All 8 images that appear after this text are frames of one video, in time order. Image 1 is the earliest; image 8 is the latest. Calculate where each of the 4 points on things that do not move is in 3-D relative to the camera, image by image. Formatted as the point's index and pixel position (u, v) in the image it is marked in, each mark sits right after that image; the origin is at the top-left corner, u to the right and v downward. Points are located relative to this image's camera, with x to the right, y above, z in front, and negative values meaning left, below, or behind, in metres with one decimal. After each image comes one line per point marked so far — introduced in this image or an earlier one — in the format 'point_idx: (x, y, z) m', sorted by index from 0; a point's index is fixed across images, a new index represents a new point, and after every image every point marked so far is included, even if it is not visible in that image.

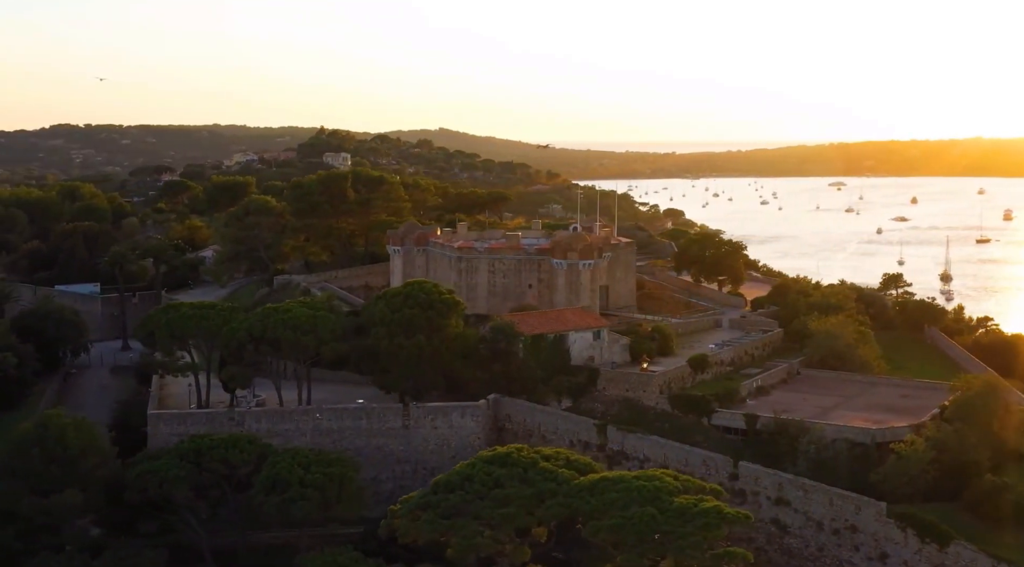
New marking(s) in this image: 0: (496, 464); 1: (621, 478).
0: (-0.3, -3.3, +18.4) m
1: (+1.9, -3.4, +17.5) m
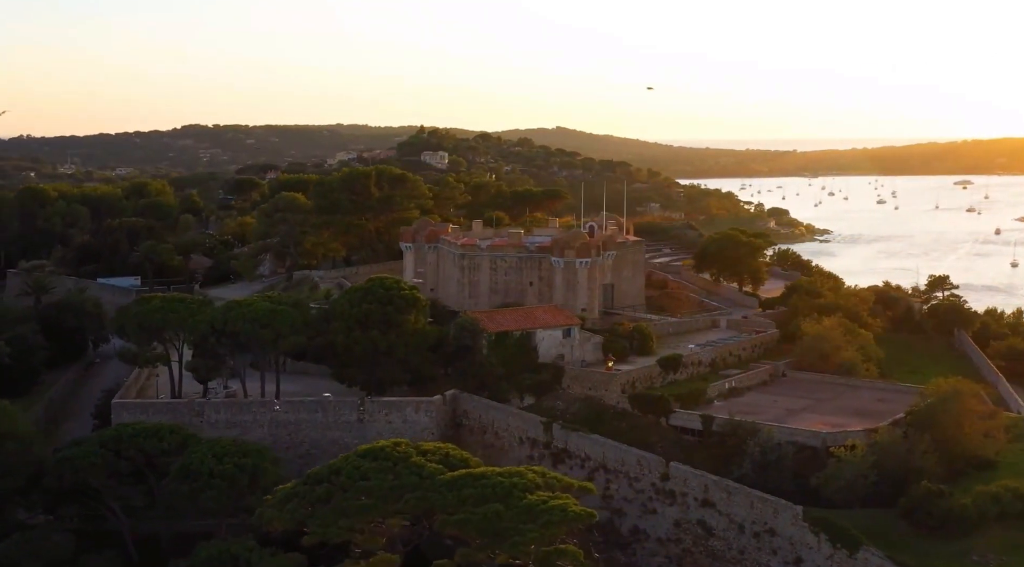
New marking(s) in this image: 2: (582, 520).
0: (-2.6, -3.2, +18.6) m
1: (-0.5, -3.3, +17.5) m
2: (+1.1, -3.8, +16.1) m
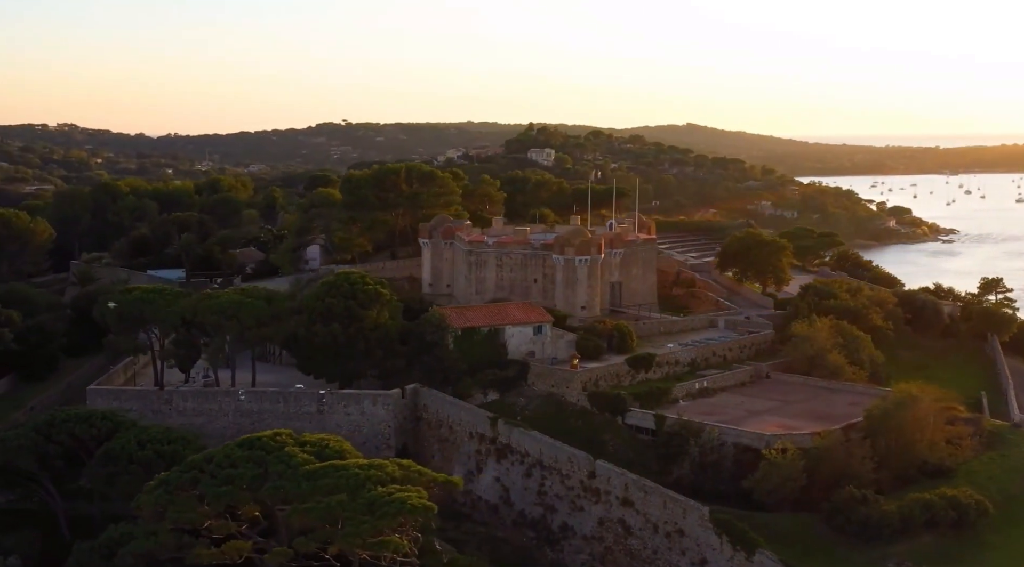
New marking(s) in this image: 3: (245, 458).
0: (-5.0, -3.1, +19.1) m
1: (-3.0, -3.3, +17.9) m
2: (-1.5, -3.7, +16.3) m
3: (-4.9, -3.2, +18.6) m
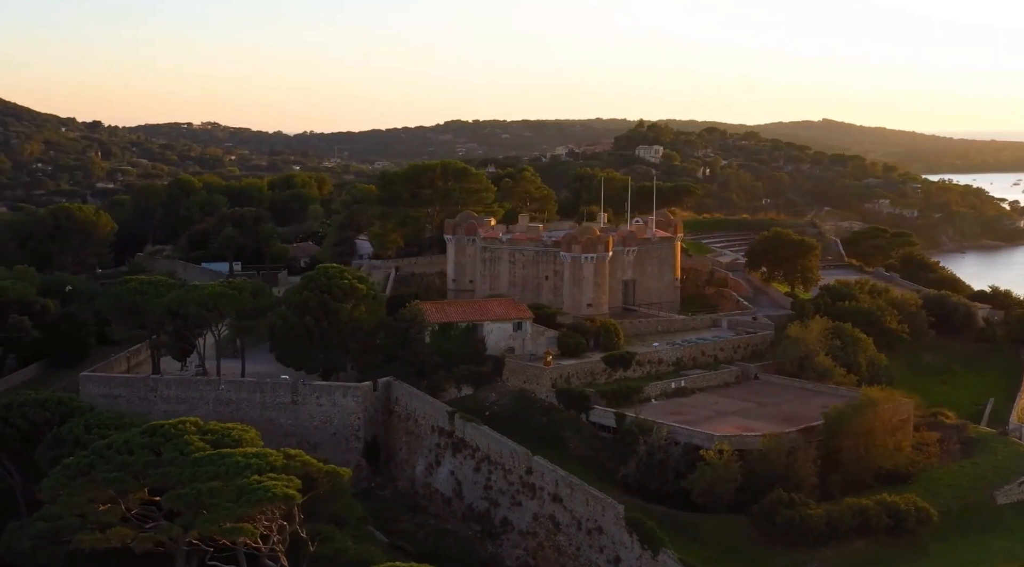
0: (-7.1, -2.9, +20.0) m
1: (-5.2, -3.1, +18.6) m
2: (-3.9, -3.6, +16.9) m
3: (-7.0, -3.1, +19.4) m
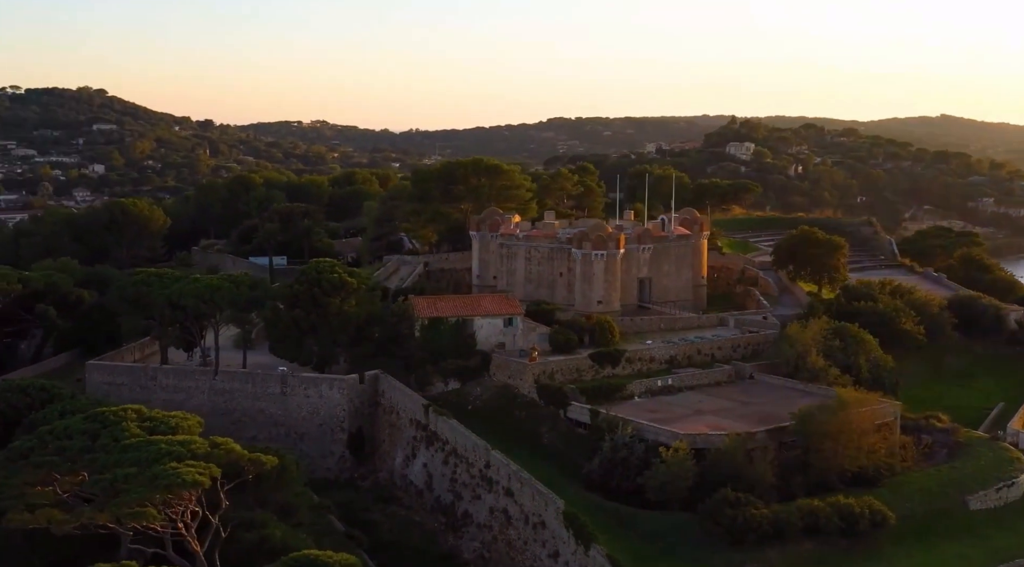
0: (-8.6, -2.8, +20.8) m
1: (-6.8, -3.0, +19.3) m
2: (-5.6, -3.5, +17.5) m
3: (-8.5, -2.9, +20.3) m
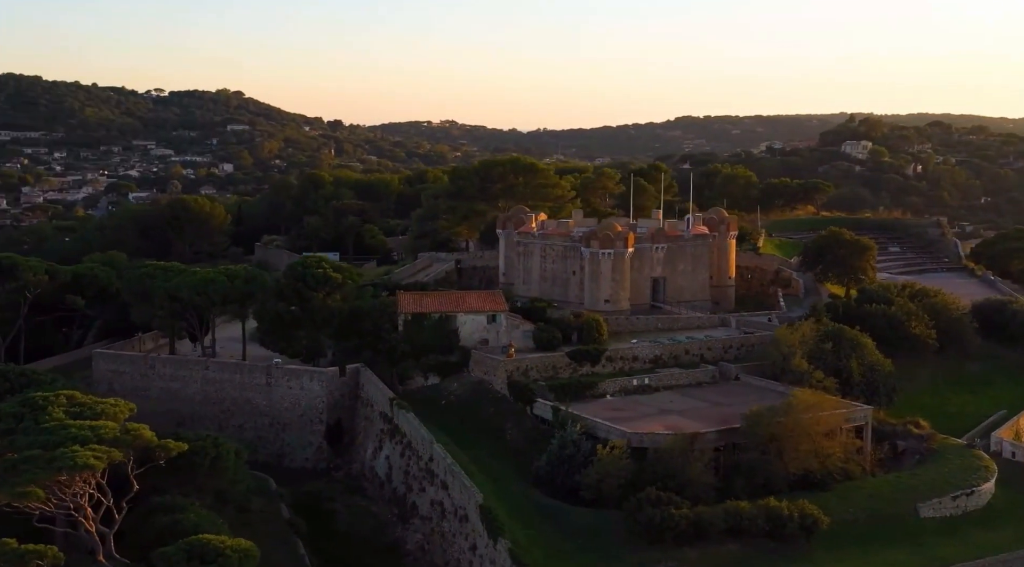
0: (-10.5, -2.6, +22.0) m
1: (-8.8, -2.8, +20.3) m
2: (-7.8, -3.3, +18.4) m
3: (-10.5, -2.7, +21.5) m
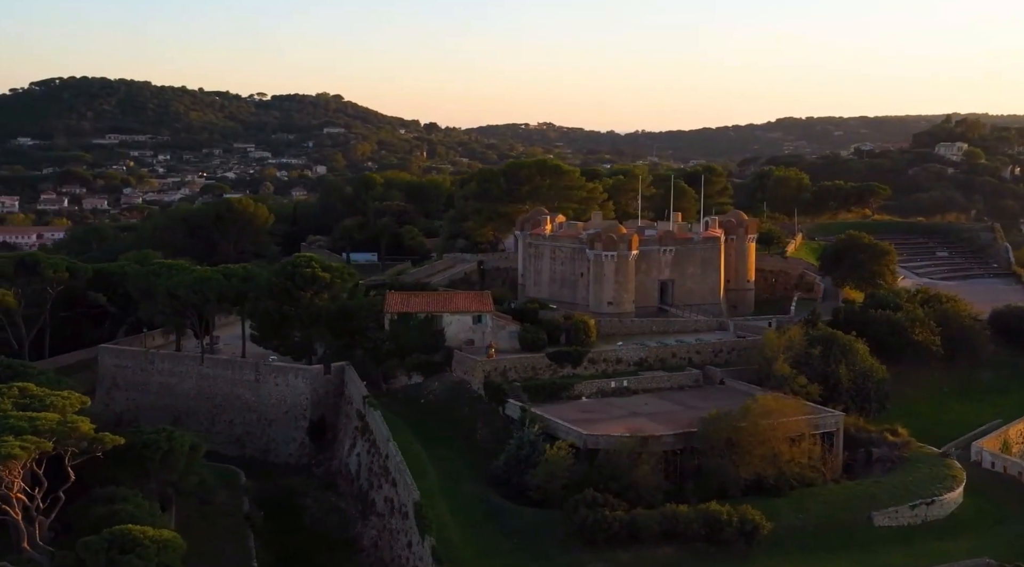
0: (-12.0, -2.5, +23.1) m
1: (-10.4, -2.8, +21.3) m
2: (-9.5, -3.3, +19.3) m
3: (-12.0, -2.7, +22.5) m
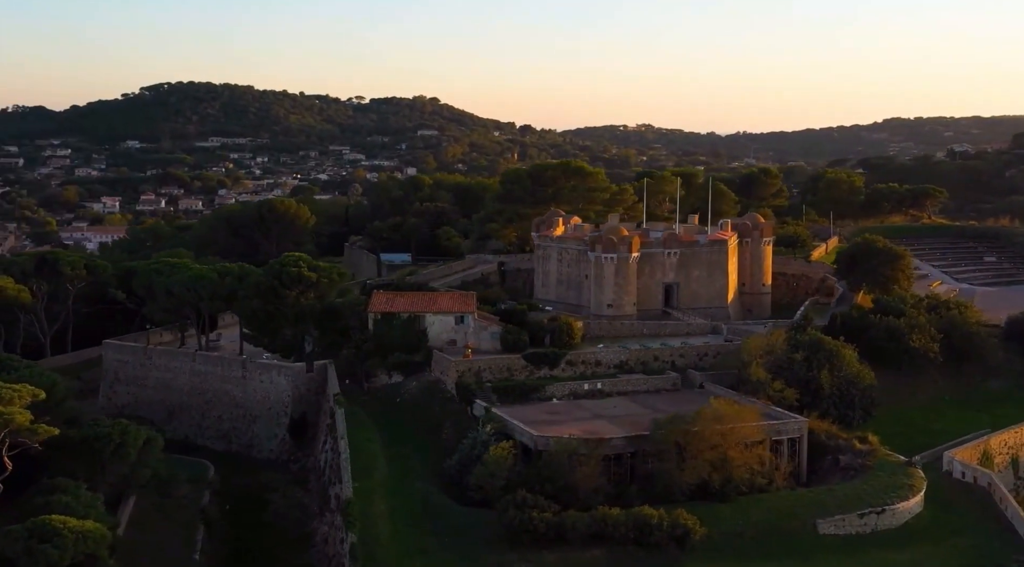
0: (-13.5, -2.4, +24.2) m
1: (-12.1, -2.7, +22.3) m
2: (-11.3, -3.2, +20.3) m
3: (-13.6, -2.6, +23.6) m
